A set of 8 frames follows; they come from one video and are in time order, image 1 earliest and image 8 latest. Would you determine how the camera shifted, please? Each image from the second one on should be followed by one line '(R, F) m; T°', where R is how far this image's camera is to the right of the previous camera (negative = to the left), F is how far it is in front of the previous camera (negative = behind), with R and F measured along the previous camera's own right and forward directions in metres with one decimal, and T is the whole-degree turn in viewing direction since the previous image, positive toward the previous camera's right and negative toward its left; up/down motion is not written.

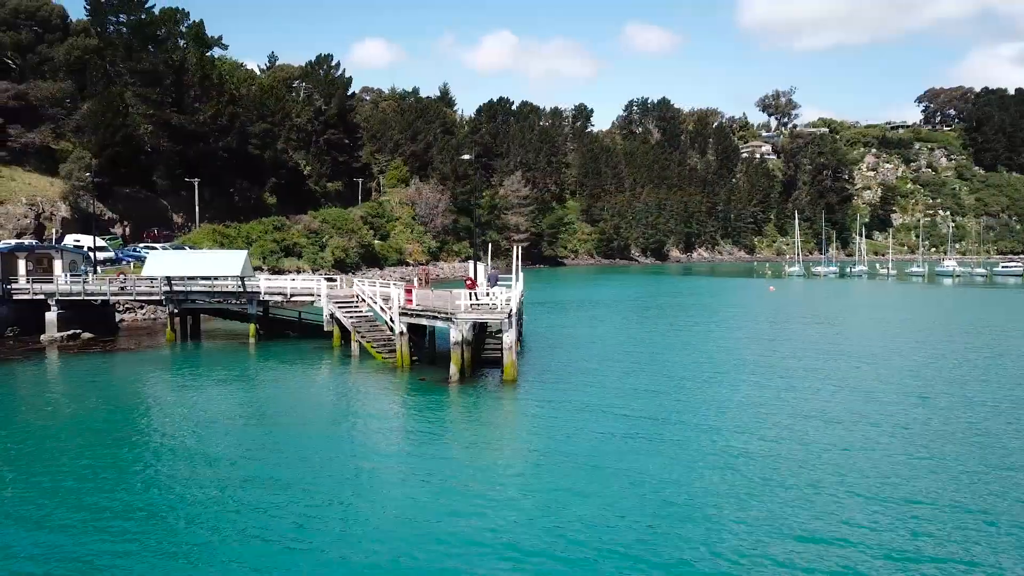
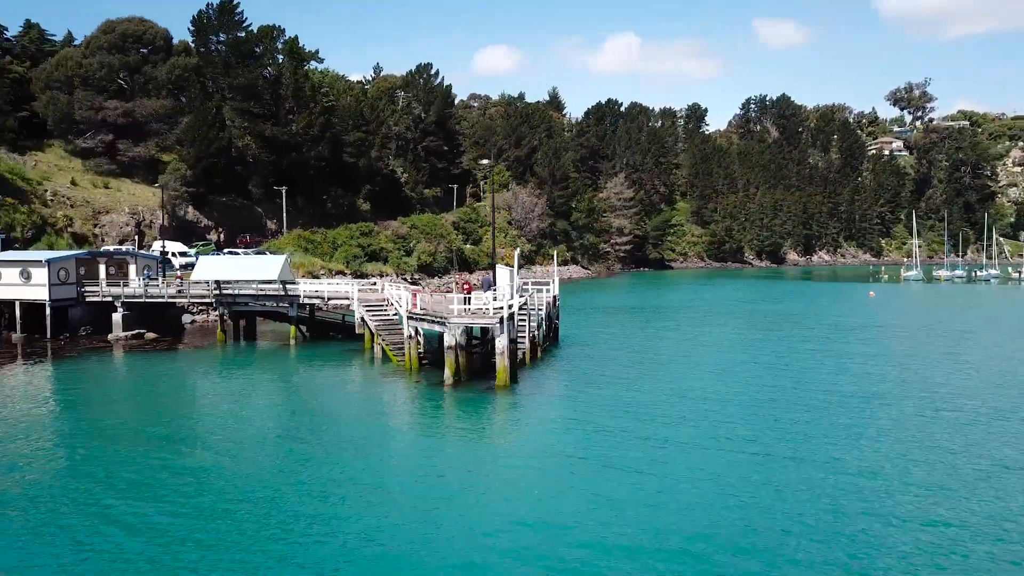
(+4.3, +0.6) m; -9°
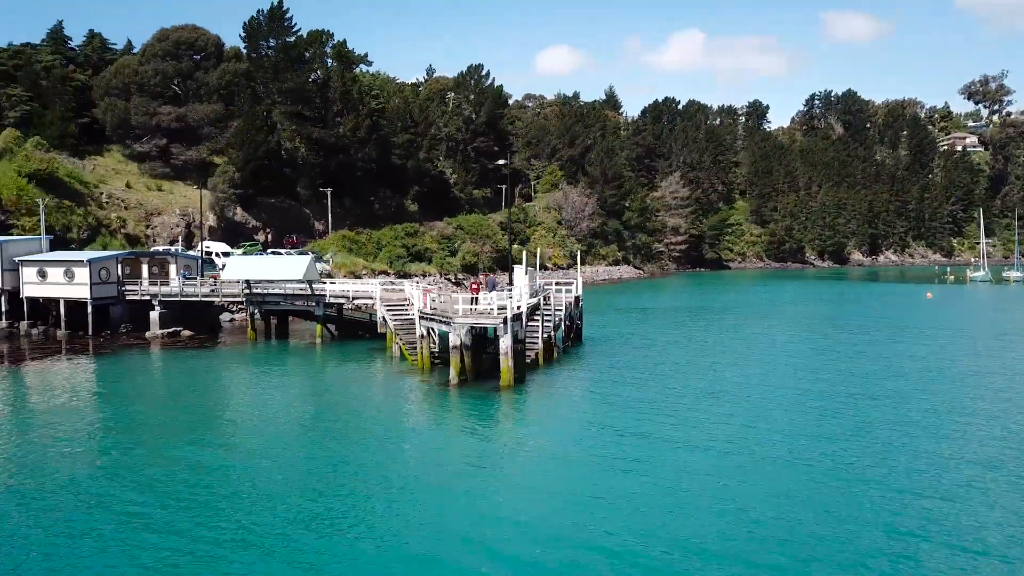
(+1.9, +0.1) m; -4°
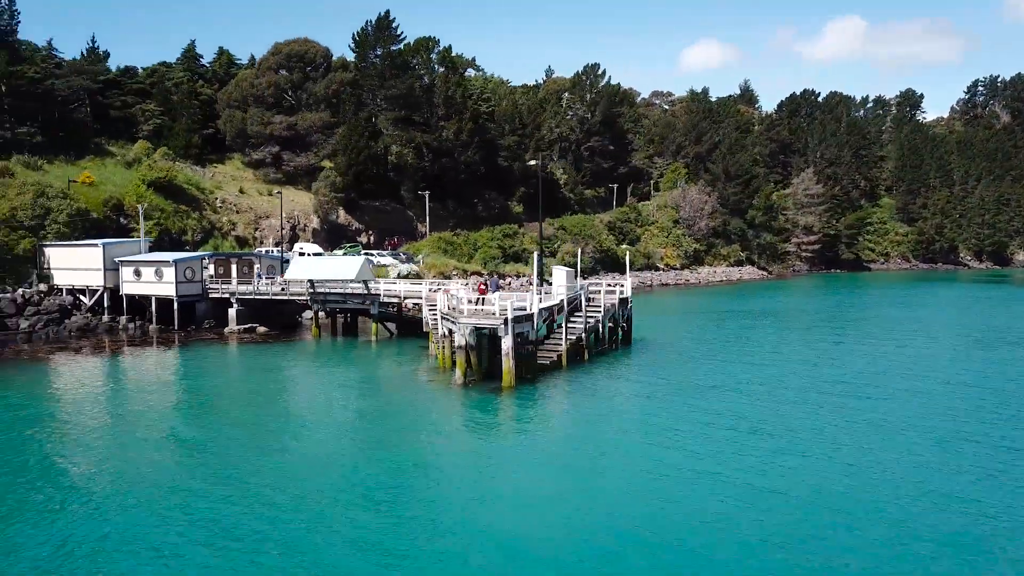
(+4.7, +0.5) m; -10°
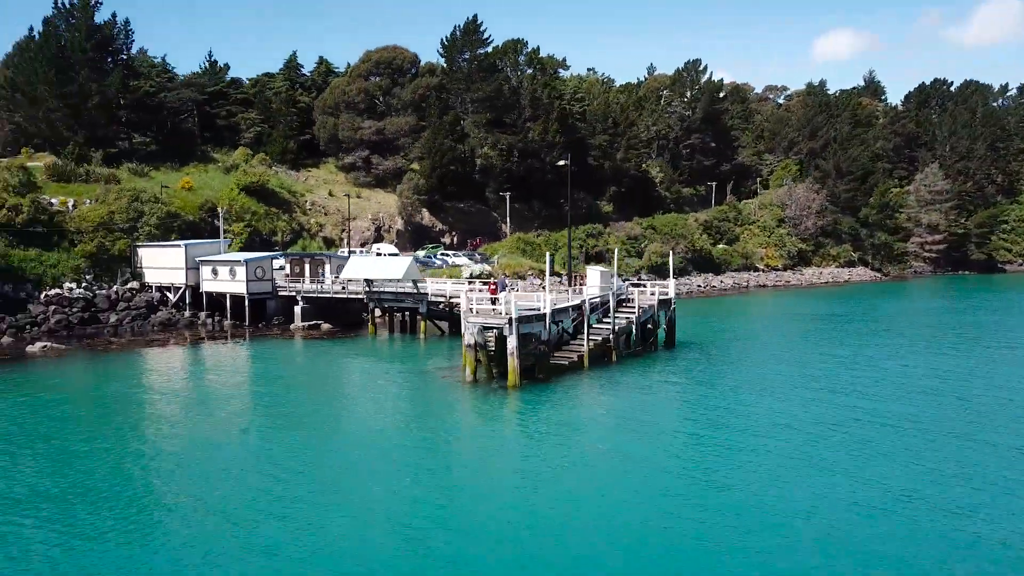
(+3.8, +0.1) m; -8°
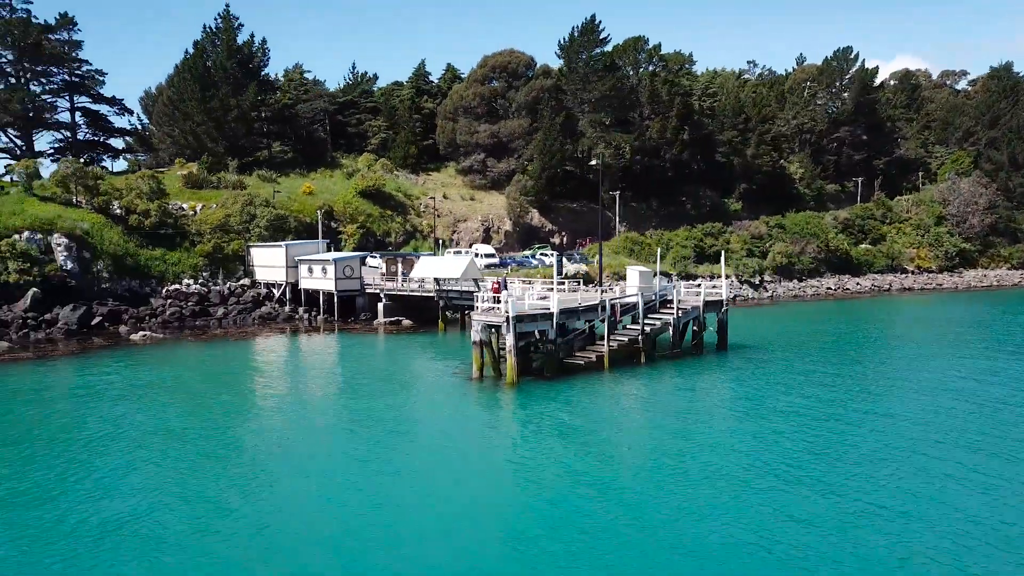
(+5.7, +0.1) m; -12°
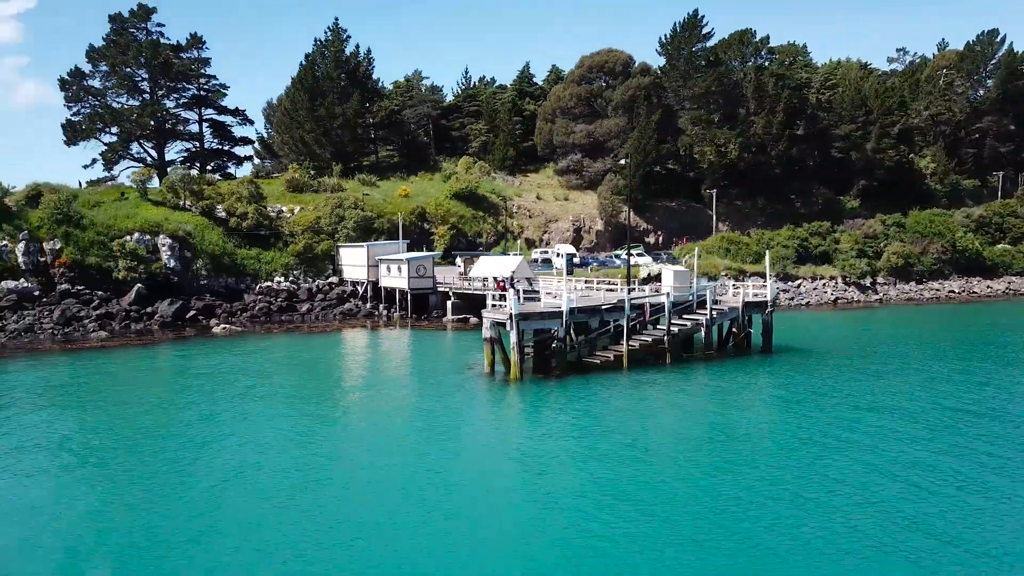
(+4.6, -0.1) m; -10°
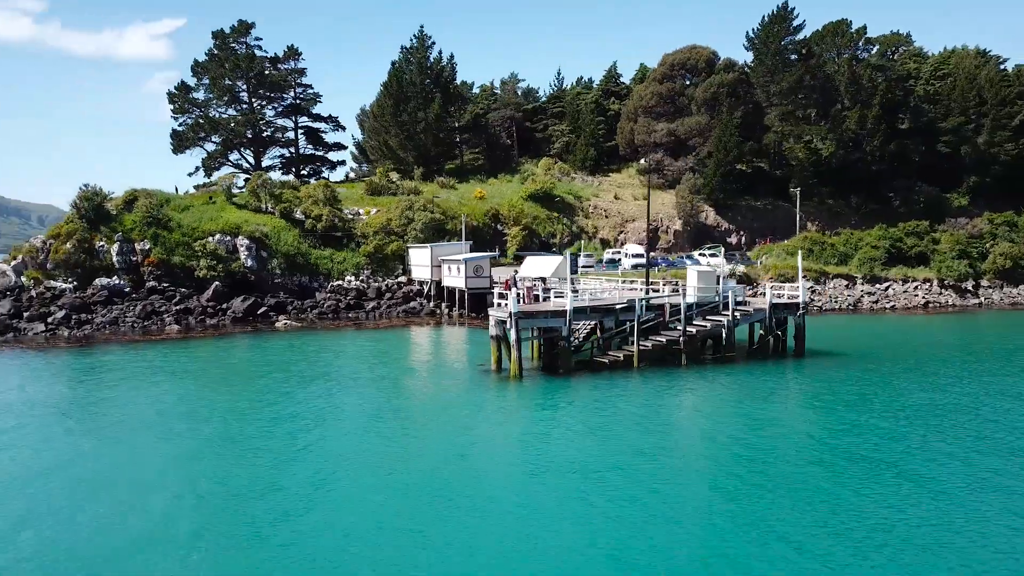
(+4.1, -0.2) m; -8°
